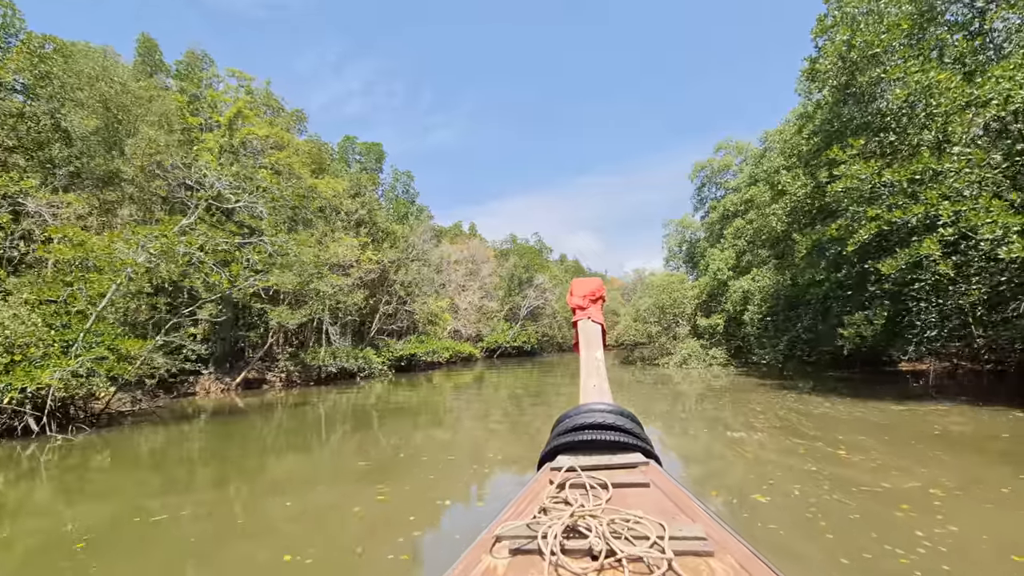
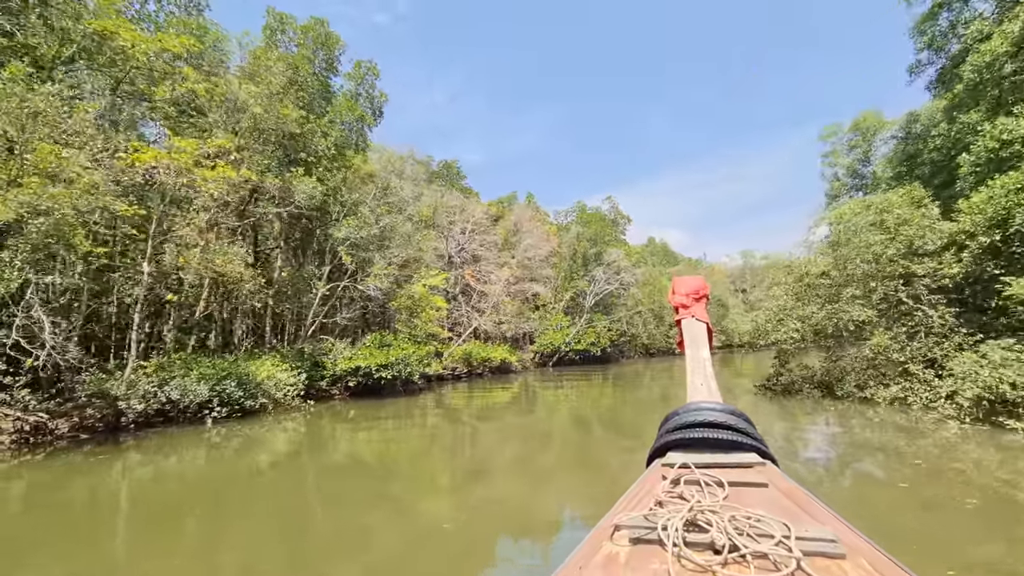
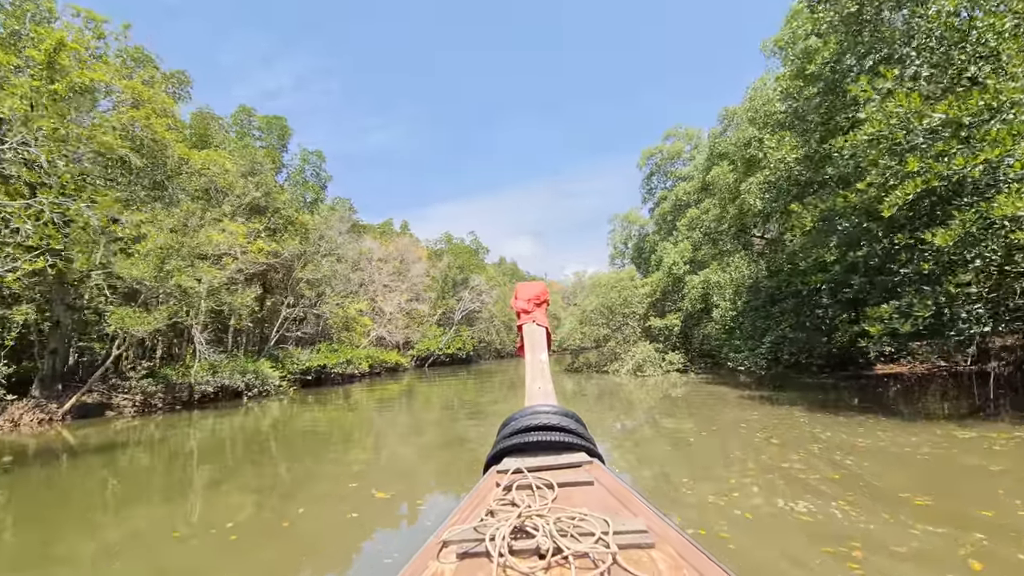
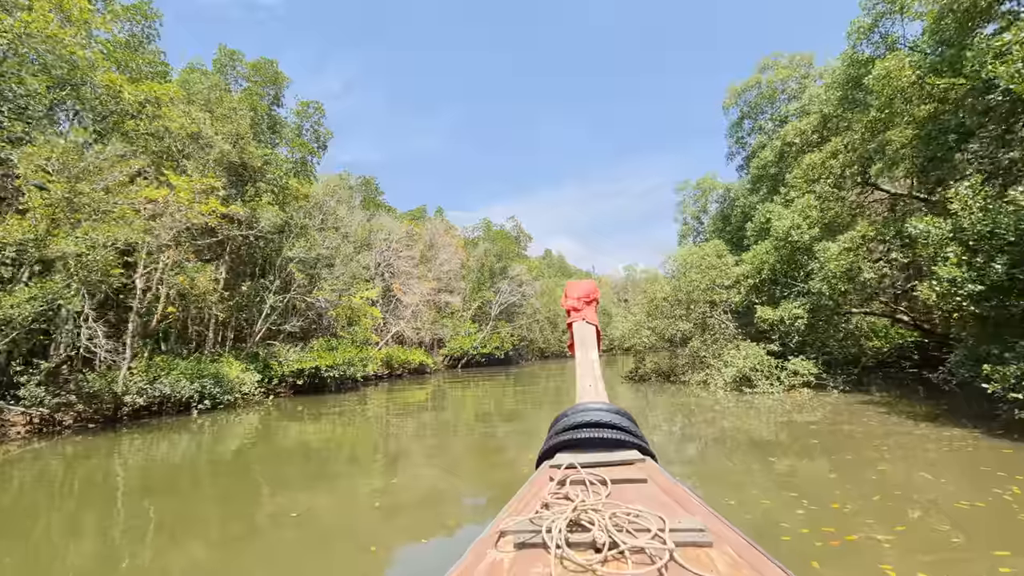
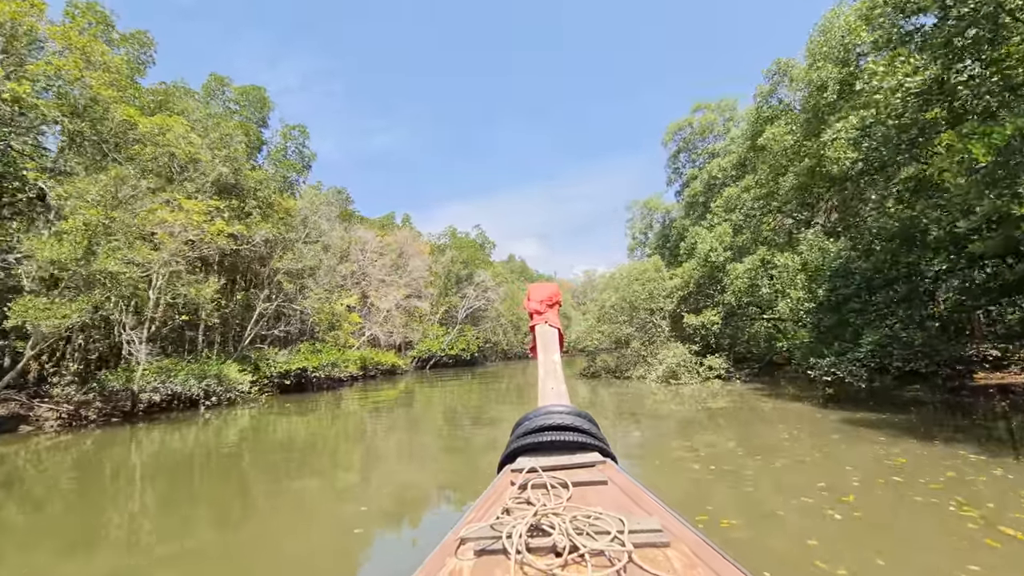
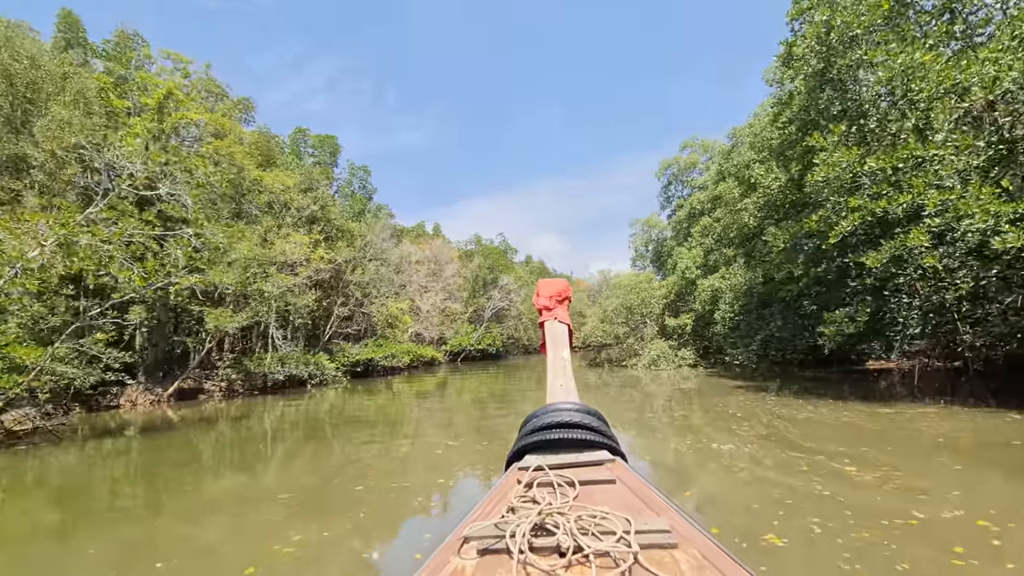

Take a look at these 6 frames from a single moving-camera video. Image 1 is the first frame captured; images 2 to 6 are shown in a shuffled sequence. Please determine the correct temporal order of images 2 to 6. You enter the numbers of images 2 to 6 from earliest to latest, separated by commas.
6, 3, 5, 4, 2
